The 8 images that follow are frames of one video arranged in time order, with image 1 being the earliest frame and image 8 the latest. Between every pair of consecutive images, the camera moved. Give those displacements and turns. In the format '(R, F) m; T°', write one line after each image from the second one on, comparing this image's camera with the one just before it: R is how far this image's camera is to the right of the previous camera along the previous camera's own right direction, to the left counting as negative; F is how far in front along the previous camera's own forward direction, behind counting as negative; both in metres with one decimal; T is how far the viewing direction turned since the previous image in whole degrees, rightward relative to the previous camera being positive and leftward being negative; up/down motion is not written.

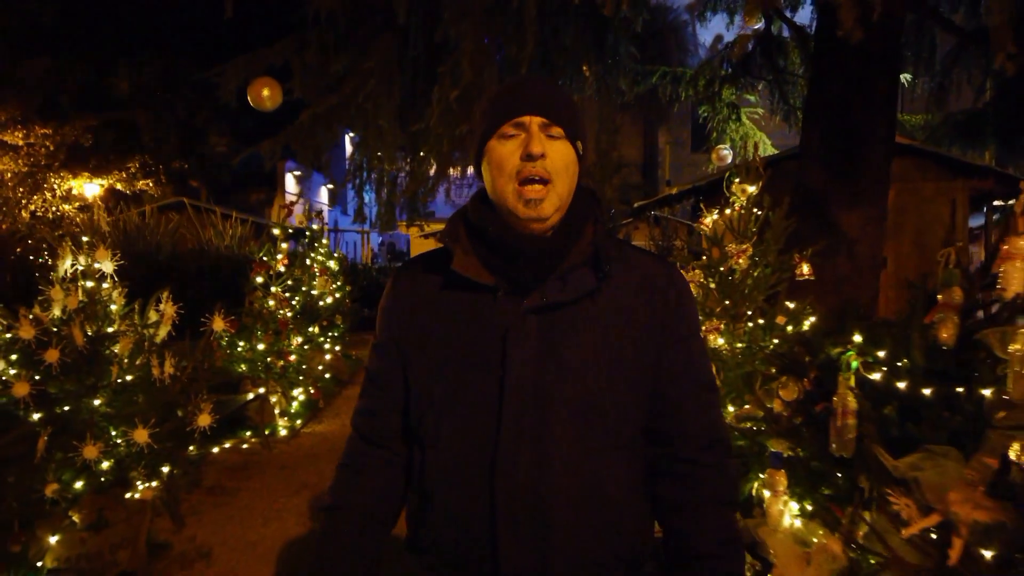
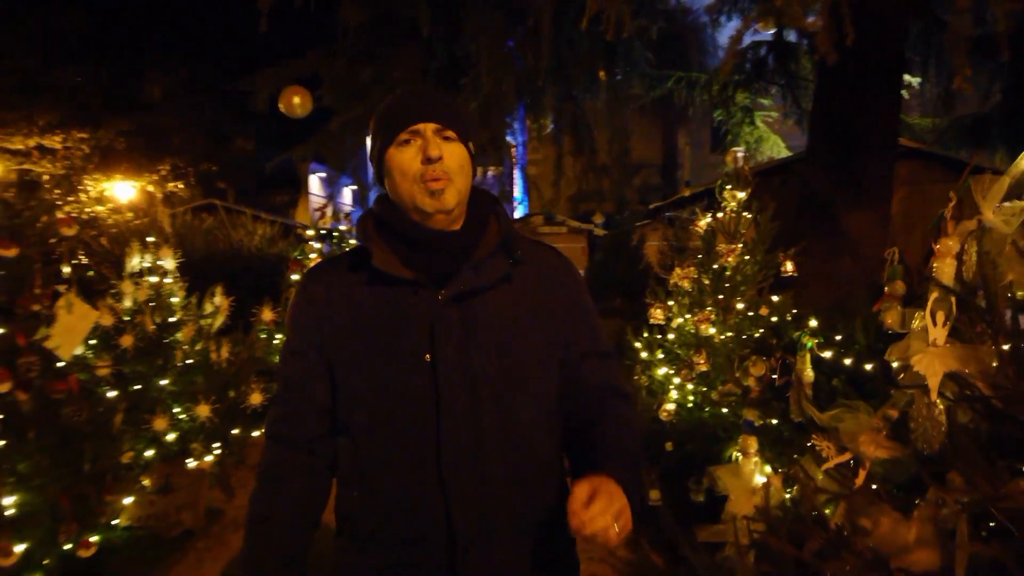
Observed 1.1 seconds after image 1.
(0.0, -0.5) m; -2°
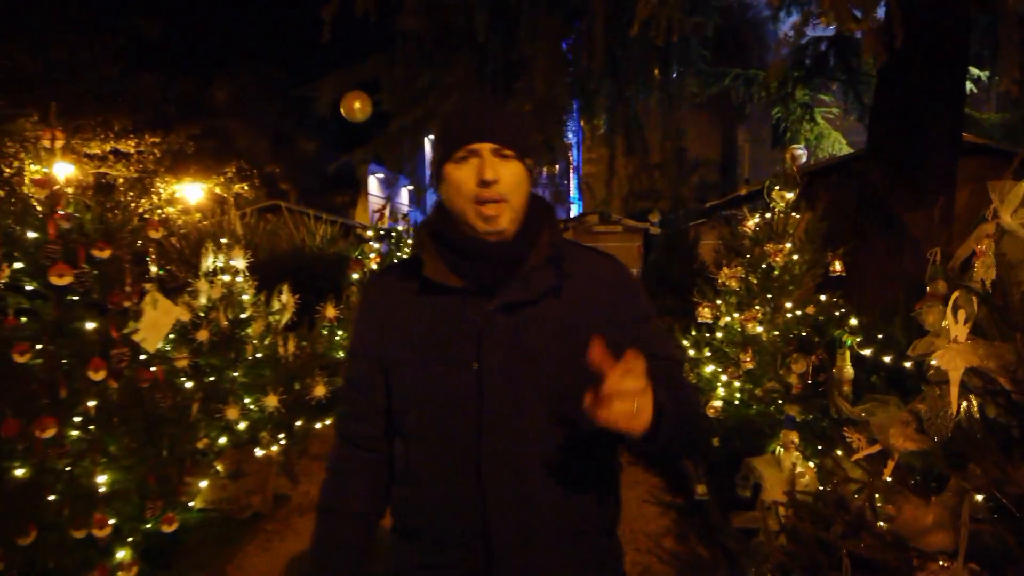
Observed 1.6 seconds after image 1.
(0.0, -0.2) m; -4°
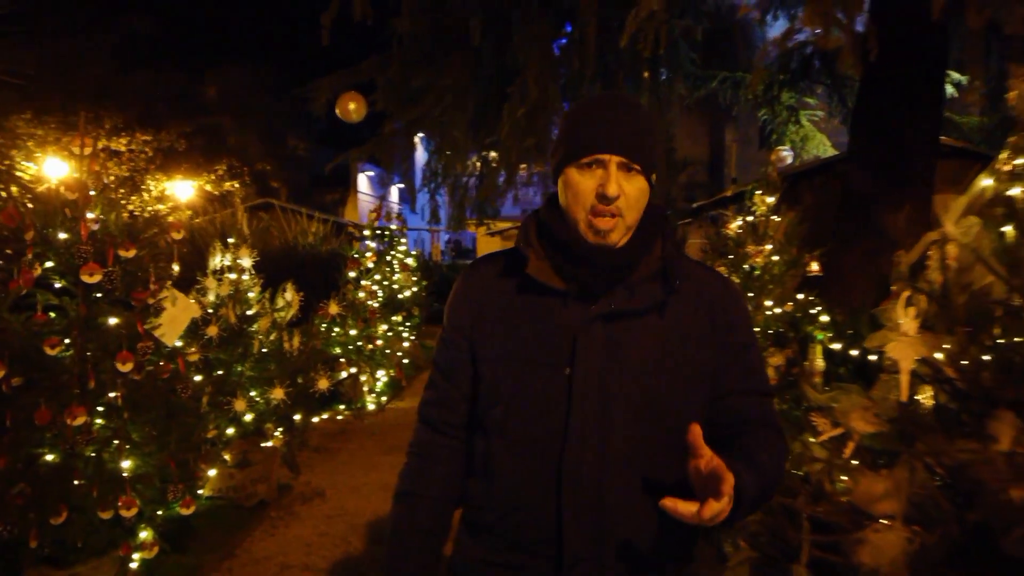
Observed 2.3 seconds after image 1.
(0.0, -0.3) m; +1°
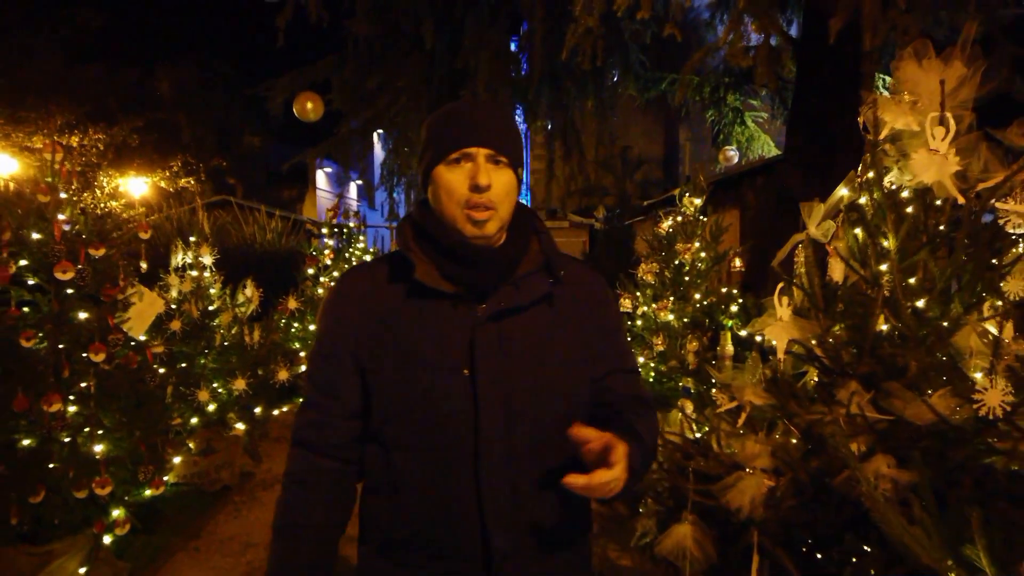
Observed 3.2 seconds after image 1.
(+0.1, -0.4) m; +3°
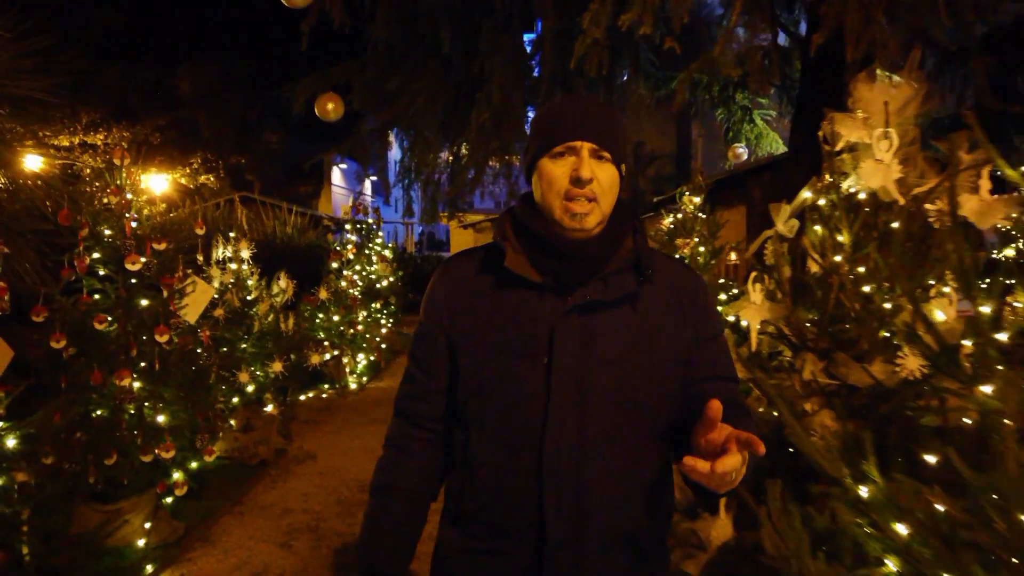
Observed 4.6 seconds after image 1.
(0.0, -0.5) m; -1°
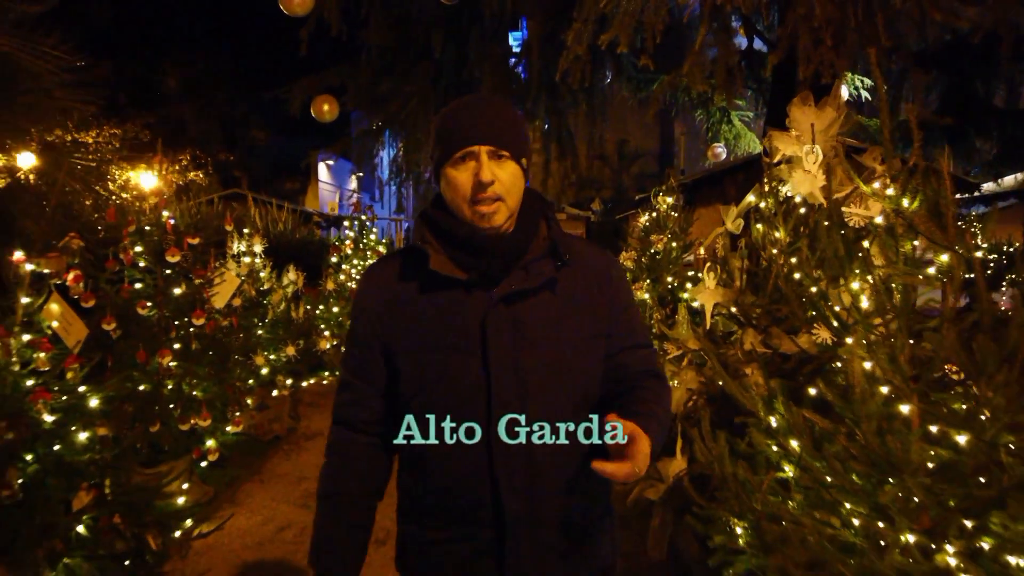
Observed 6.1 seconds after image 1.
(-0.1, -0.6) m; +1°
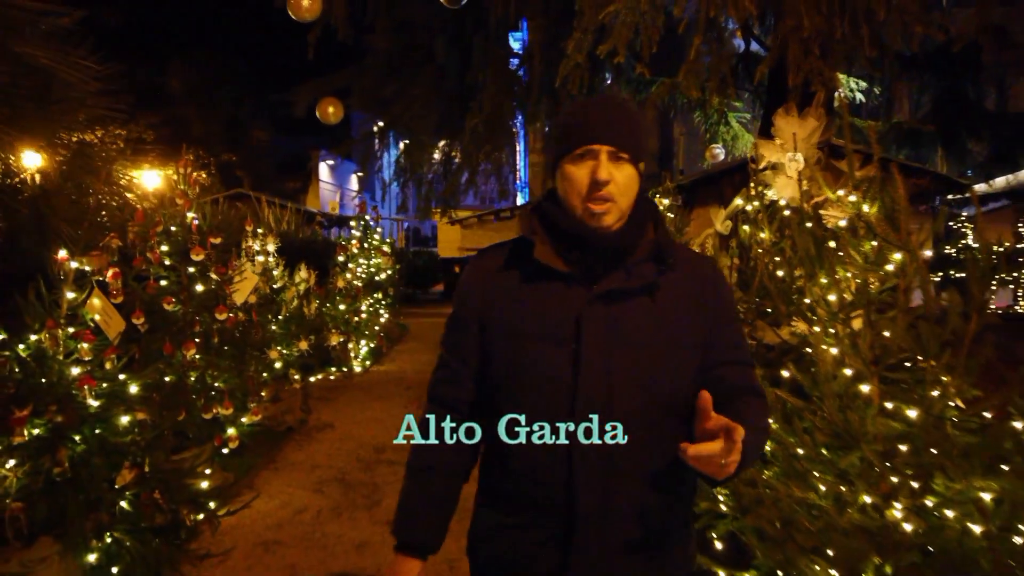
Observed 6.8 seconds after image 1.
(0.0, -0.3) m; 0°
